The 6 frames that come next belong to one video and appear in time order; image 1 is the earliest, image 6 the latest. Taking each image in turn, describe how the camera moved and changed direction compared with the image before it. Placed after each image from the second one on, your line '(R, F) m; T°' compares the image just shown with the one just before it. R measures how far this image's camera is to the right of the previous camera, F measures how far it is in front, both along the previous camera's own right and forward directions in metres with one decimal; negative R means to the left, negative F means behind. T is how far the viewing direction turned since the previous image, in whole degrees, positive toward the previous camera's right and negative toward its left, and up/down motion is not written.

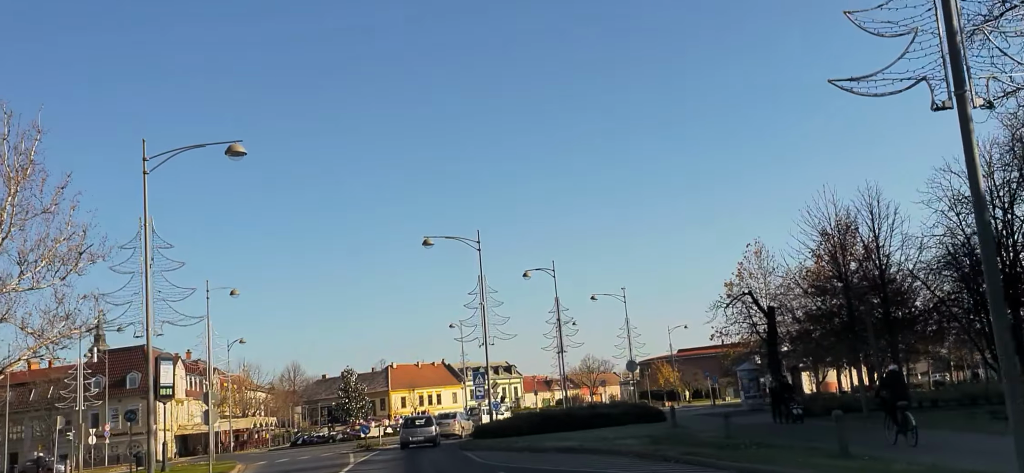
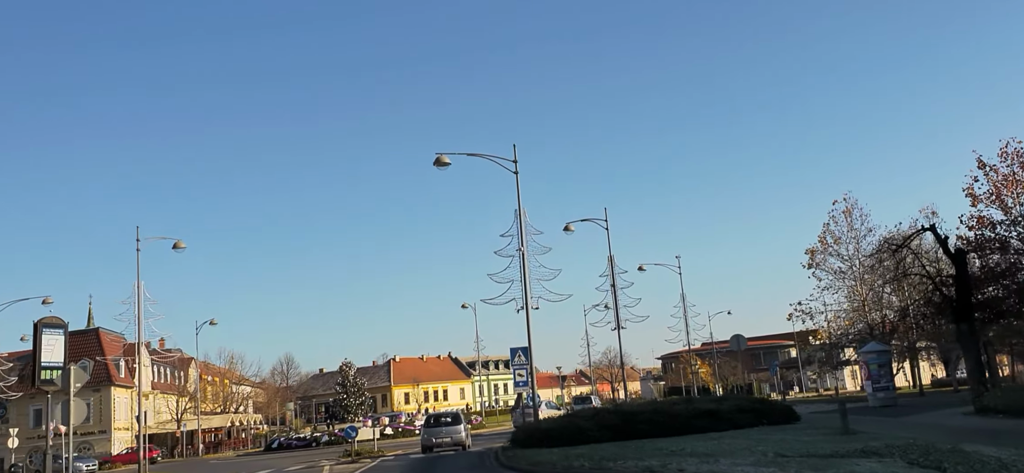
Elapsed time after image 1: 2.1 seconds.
(-1.3, +12.4) m; 0°
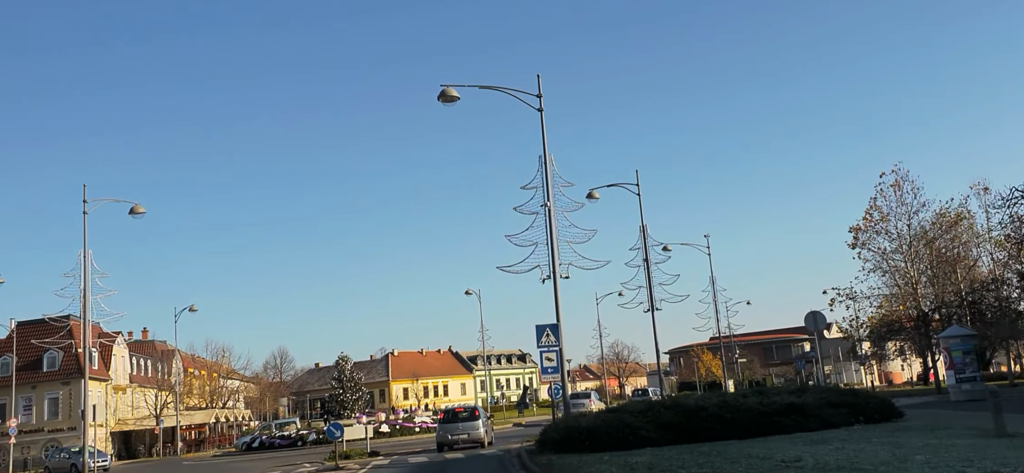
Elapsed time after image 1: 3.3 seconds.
(-0.5, +5.3) m; 0°
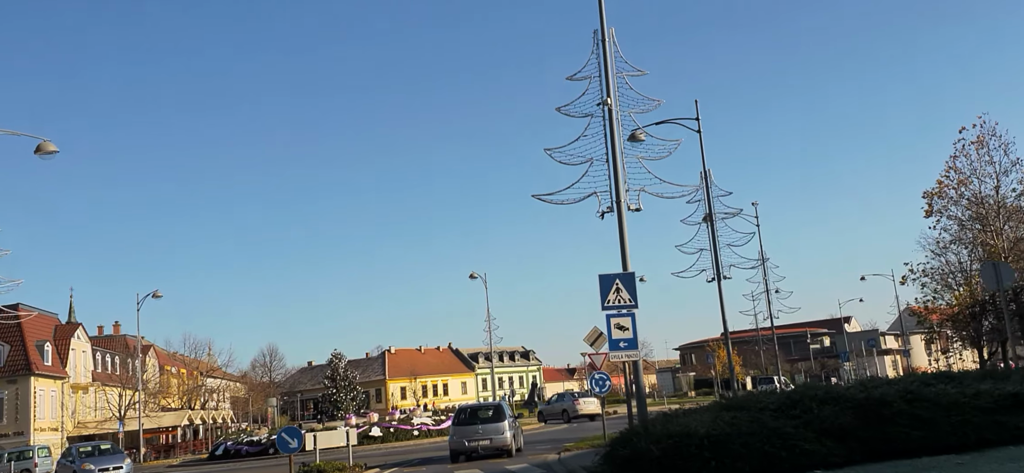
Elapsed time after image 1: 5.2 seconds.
(-0.6, +7.1) m; 0°
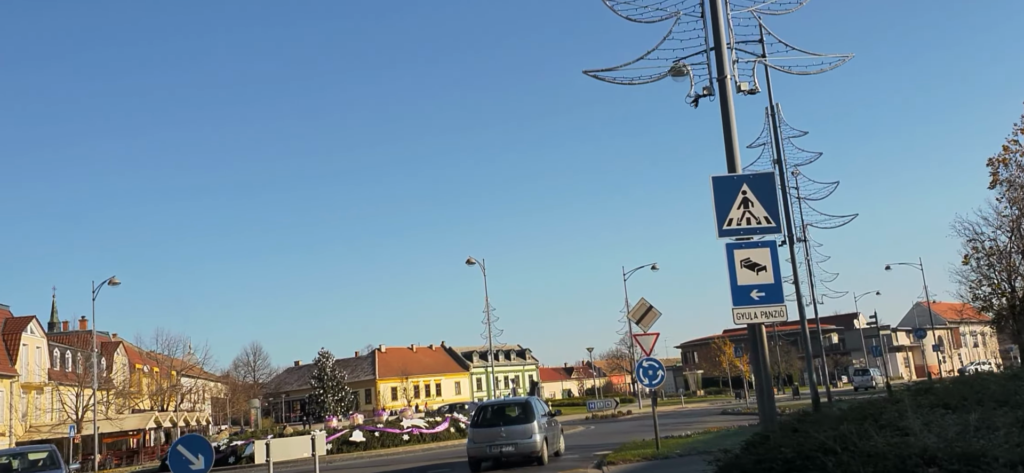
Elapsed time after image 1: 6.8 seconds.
(-0.4, +5.4) m; 0°
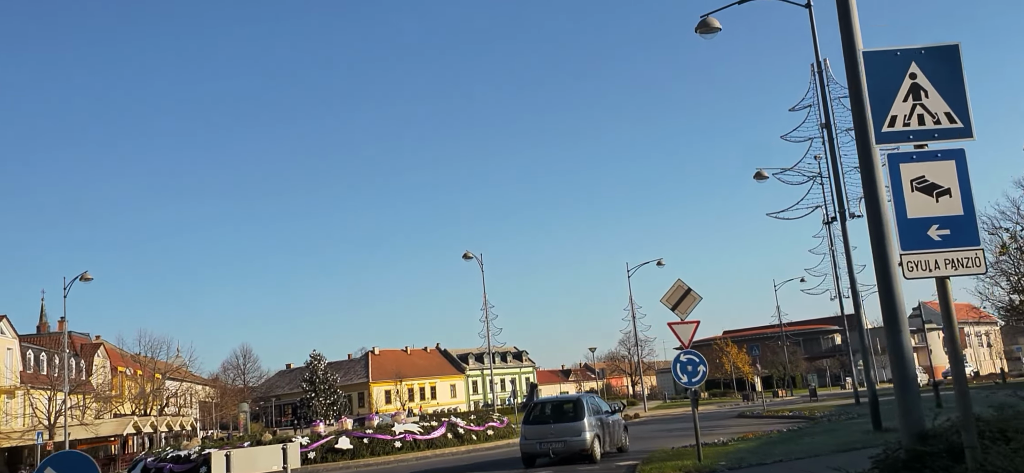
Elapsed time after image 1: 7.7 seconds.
(-0.2, +2.7) m; 0°
